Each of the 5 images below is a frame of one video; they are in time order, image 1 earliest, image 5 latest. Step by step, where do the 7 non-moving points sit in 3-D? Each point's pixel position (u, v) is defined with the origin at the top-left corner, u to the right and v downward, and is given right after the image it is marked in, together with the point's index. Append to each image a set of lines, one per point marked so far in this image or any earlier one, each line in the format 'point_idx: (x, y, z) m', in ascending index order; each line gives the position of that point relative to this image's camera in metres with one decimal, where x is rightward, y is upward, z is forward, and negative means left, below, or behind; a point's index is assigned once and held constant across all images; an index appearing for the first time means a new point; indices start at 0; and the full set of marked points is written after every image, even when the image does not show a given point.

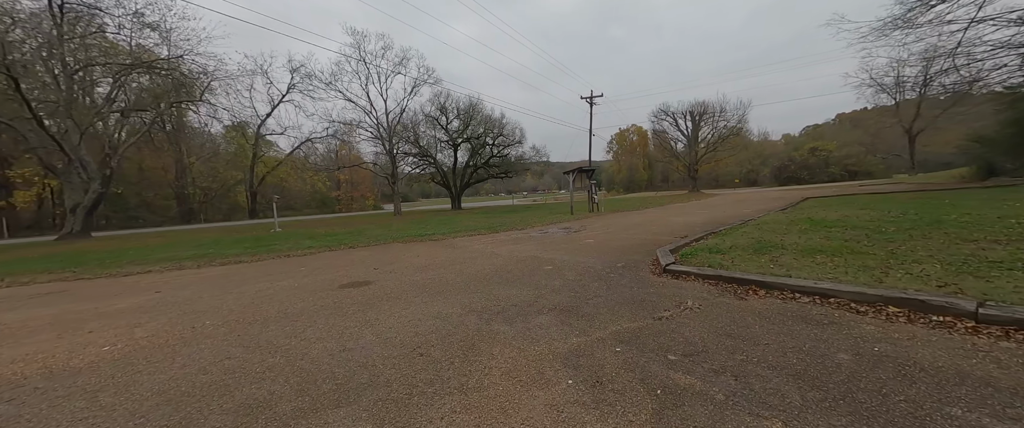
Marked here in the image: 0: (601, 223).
0: (+4.0, -0.4, +15.2) m
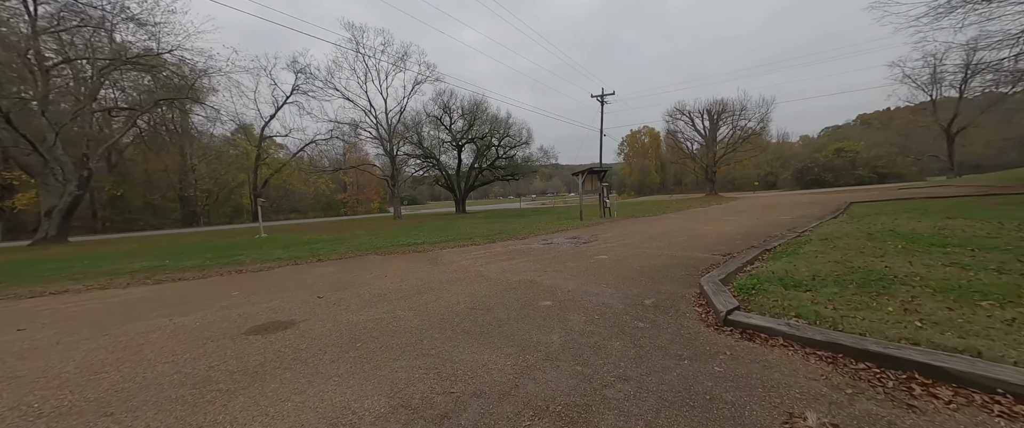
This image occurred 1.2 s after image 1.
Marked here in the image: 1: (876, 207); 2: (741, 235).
0: (+4.0, -0.7, +13.1) m
1: (+15.0, +0.3, +13.9) m
2: (+6.9, -0.6, +10.2) m
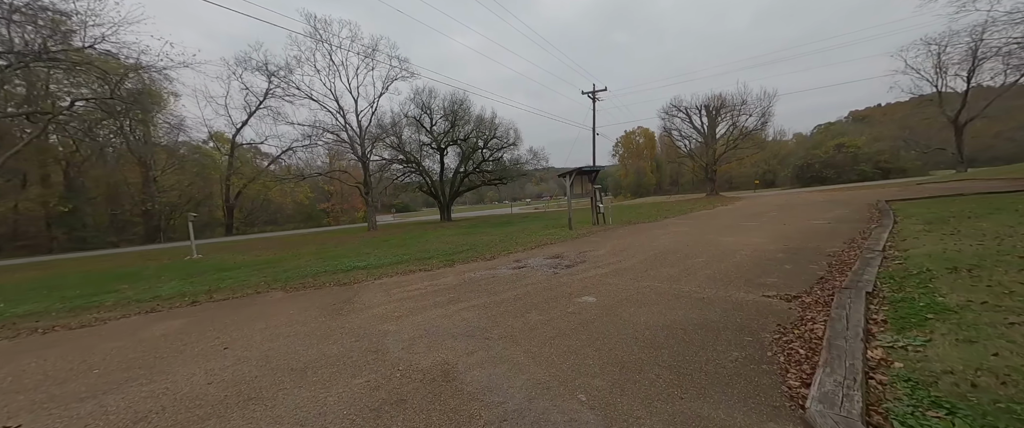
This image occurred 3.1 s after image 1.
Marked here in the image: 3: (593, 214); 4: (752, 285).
0: (+2.9, -1.0, +10.2) m
1: (+13.9, +0.2, +11.1) m
2: (+5.9, -0.8, +7.3) m
3: (+4.6, 0.0, +19.1) m
4: (+3.7, -1.1, +5.2) m
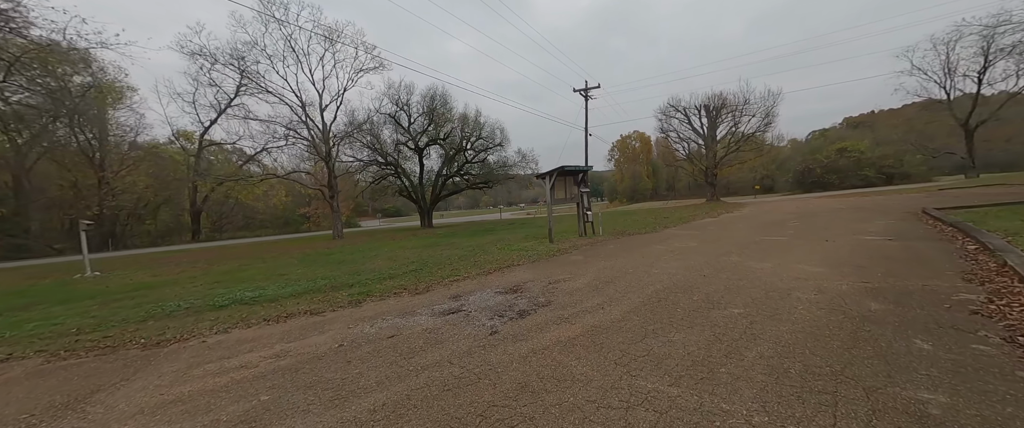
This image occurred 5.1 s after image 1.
0: (+1.7, -1.3, +7.2) m
1: (+12.6, -0.1, +8.3) m
2: (+4.7, -1.1, +4.3) m
3: (+3.3, -0.4, +16.1) m
4: (+2.5, -1.3, +2.2) m
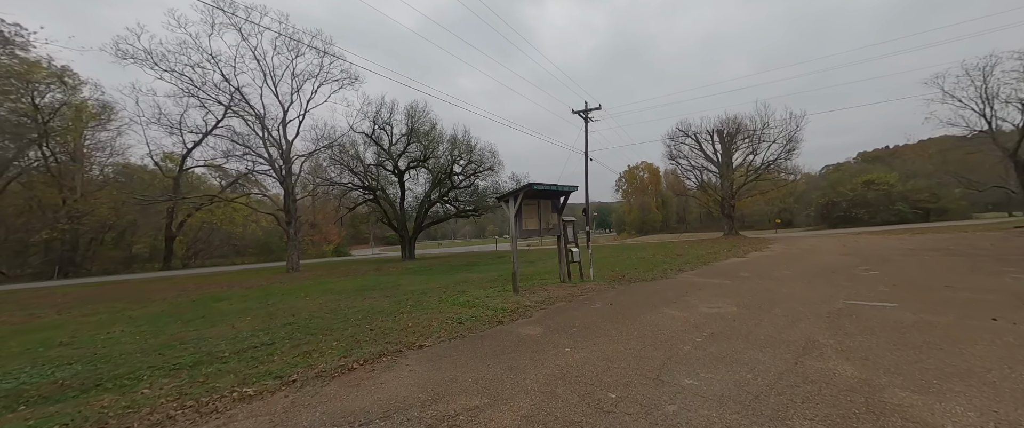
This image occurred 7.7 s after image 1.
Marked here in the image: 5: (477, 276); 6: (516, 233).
0: (+0.1, -1.8, +3.1) m
1: (+11.0, -0.9, +4.0) m
2: (+3.0, -1.4, +0.2) m
3: (+1.9, -1.7, +12.0) m
4: (+0.7, -1.4, -1.9) m
5: (-1.5, -2.7, +14.8) m
6: (+0.1, -0.6, +10.8) m
